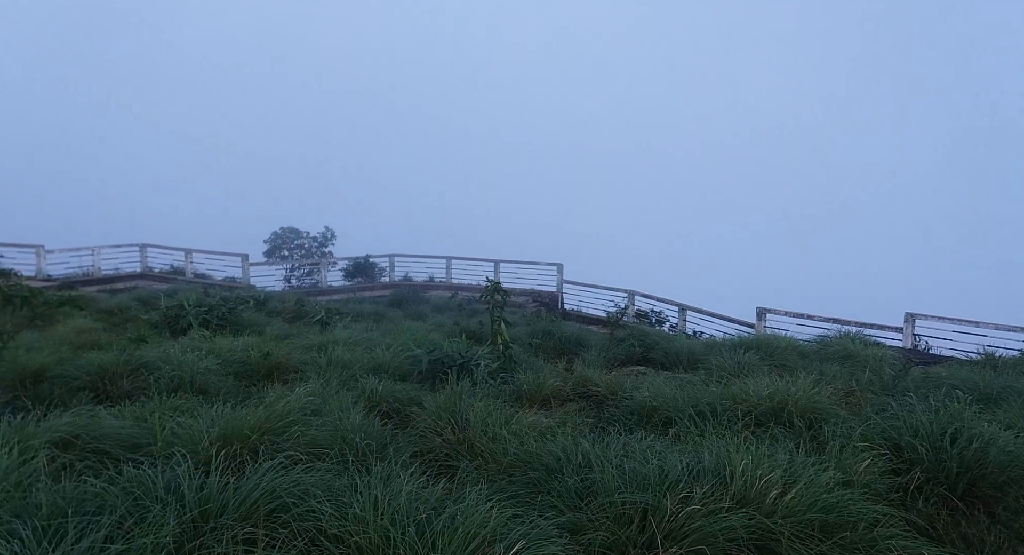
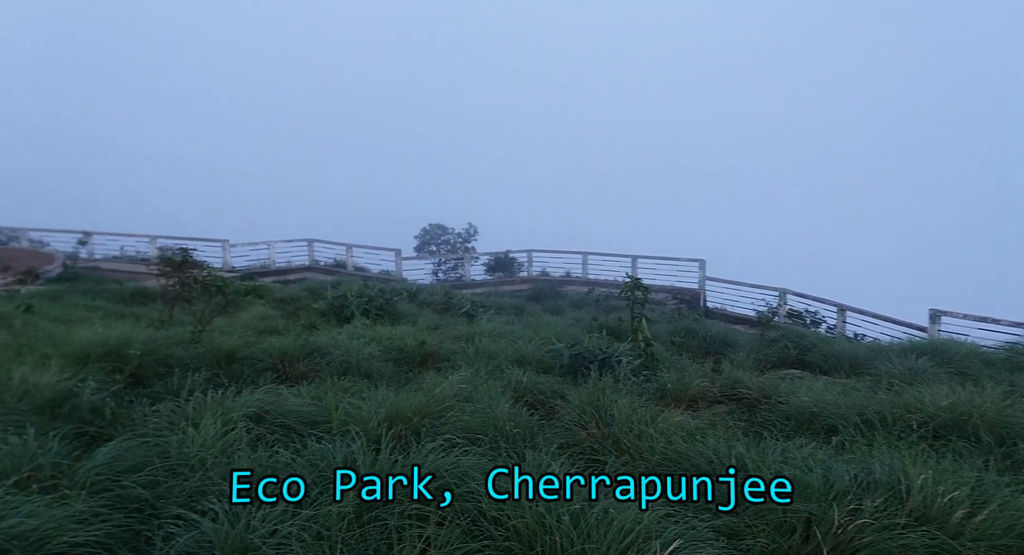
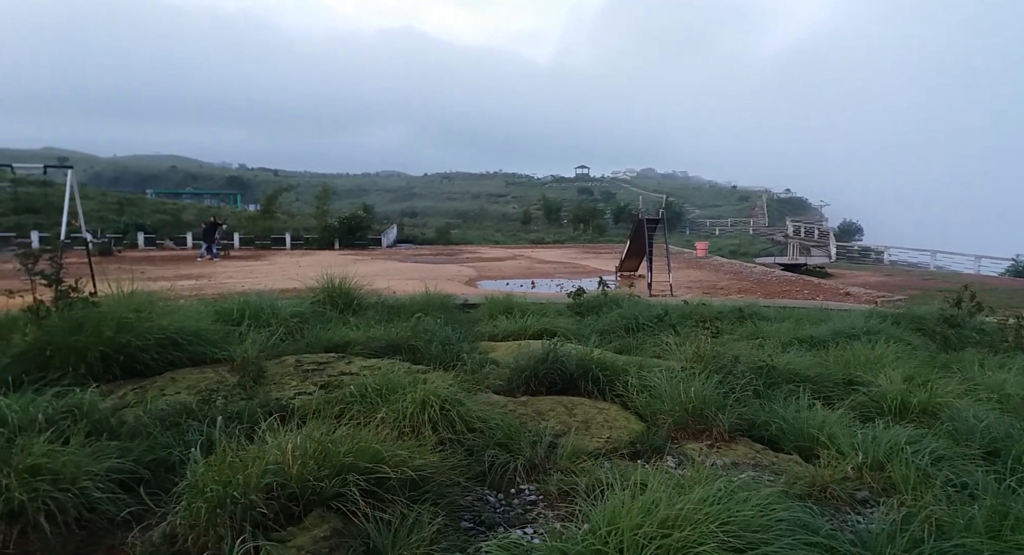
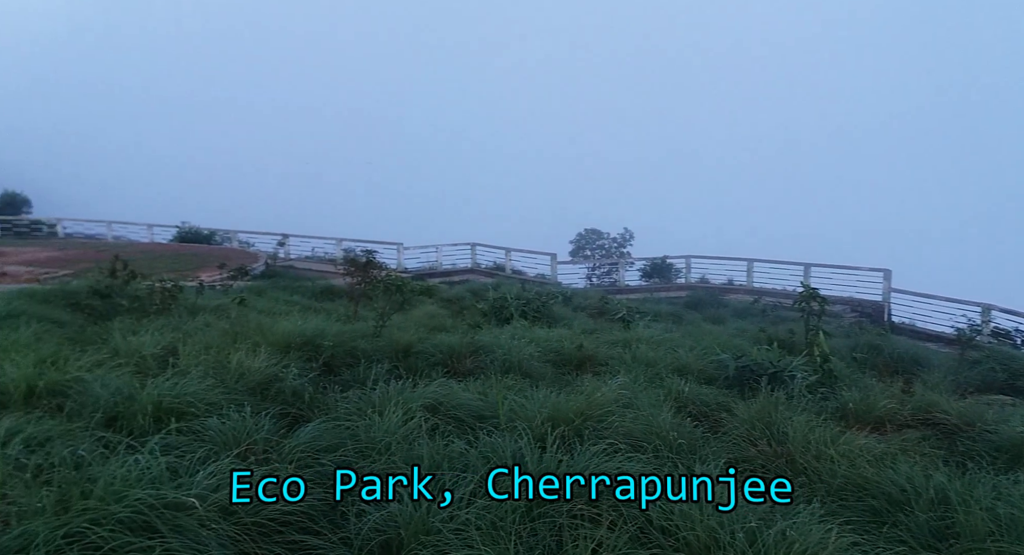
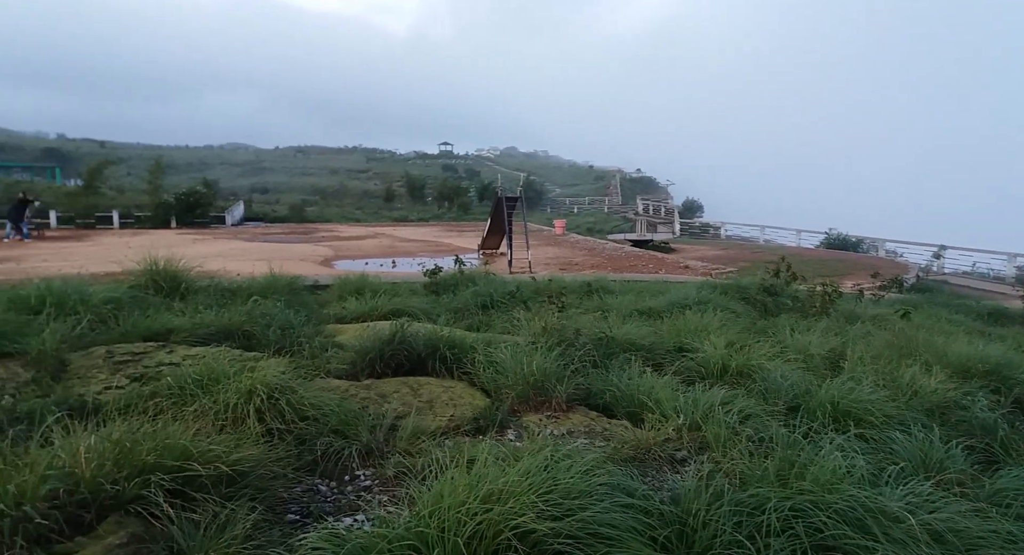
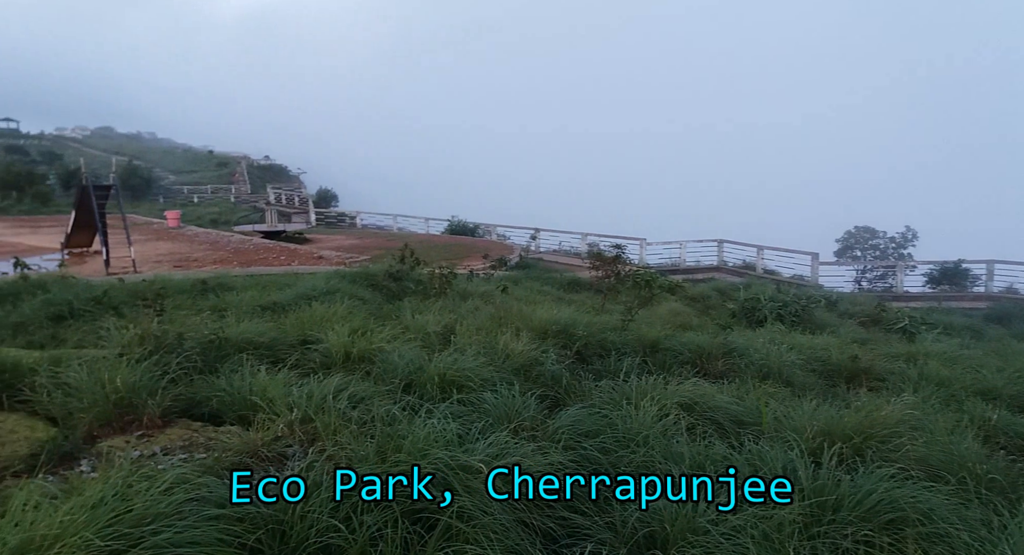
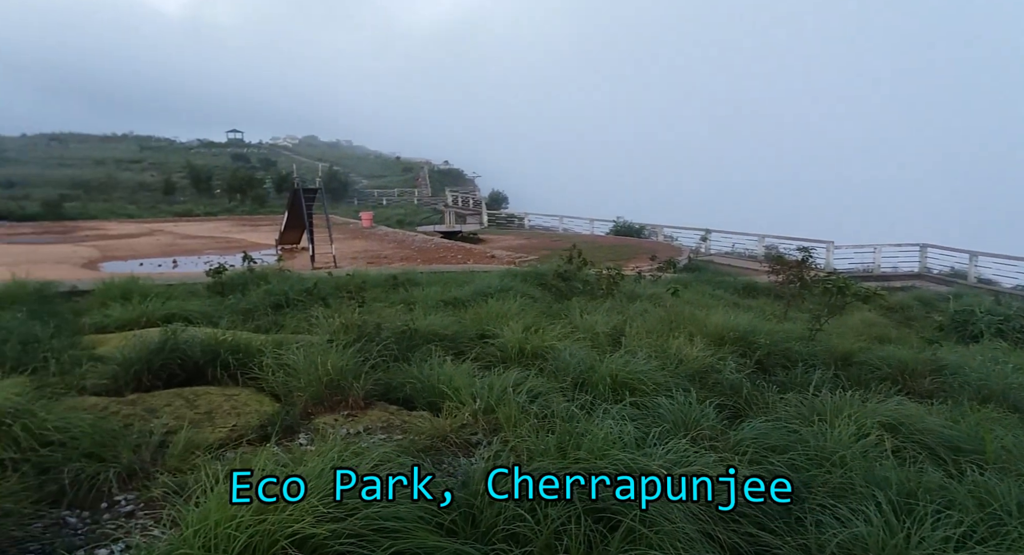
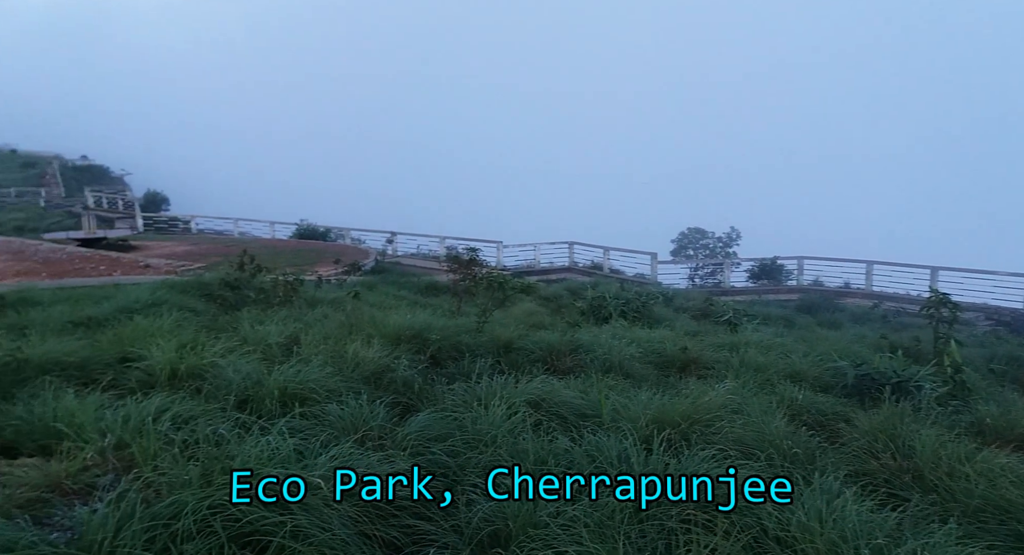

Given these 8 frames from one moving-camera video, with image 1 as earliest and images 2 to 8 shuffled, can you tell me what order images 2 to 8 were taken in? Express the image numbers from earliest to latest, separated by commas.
2, 4, 8, 6, 7, 5, 3
